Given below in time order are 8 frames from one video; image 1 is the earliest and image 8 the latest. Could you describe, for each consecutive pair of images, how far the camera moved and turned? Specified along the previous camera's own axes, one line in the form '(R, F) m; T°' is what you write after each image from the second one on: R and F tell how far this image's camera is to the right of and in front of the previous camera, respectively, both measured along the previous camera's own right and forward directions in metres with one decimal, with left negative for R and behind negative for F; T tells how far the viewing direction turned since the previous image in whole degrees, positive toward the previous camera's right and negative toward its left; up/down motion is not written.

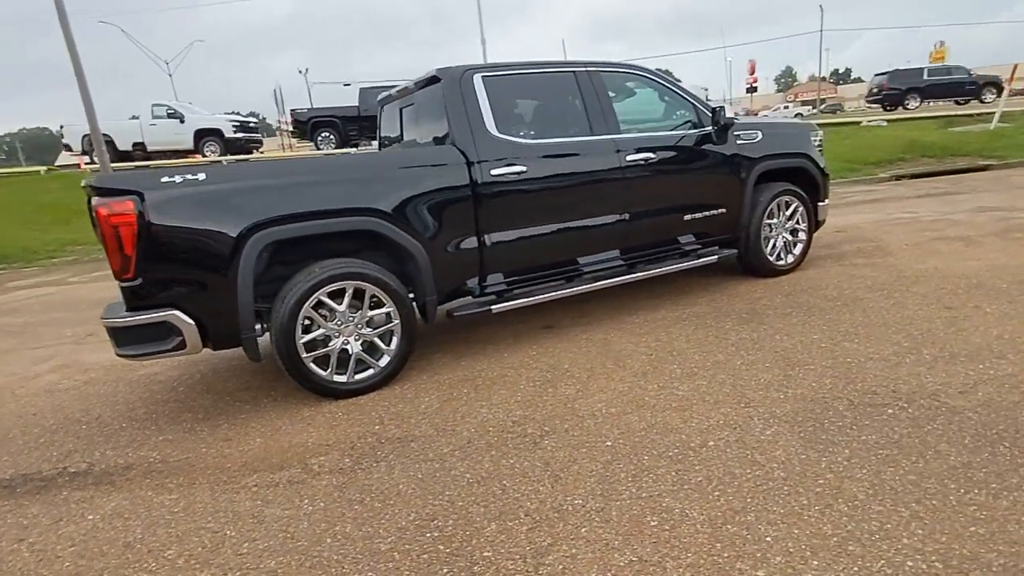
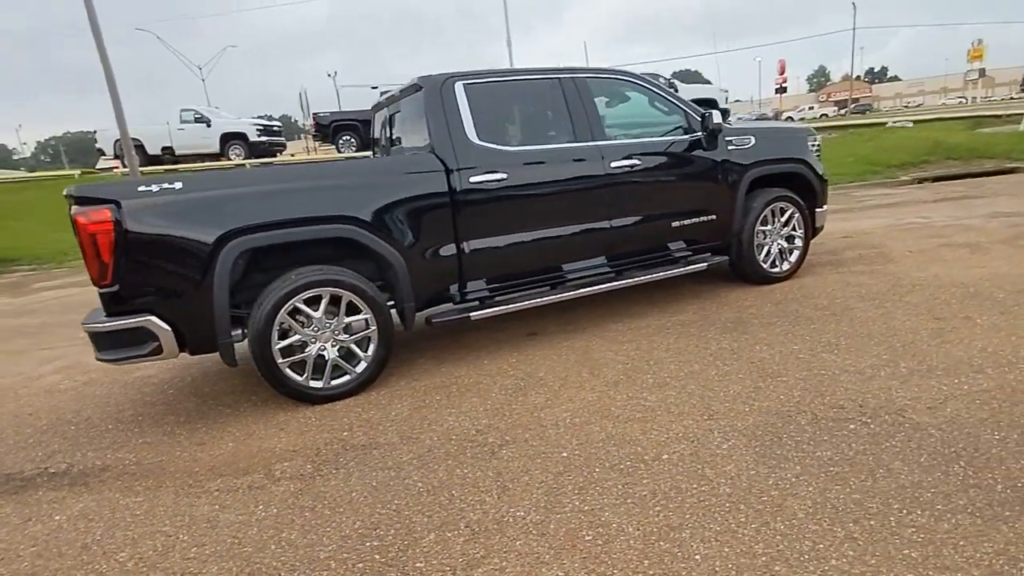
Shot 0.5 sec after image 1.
(+0.4, 0.0) m; -3°
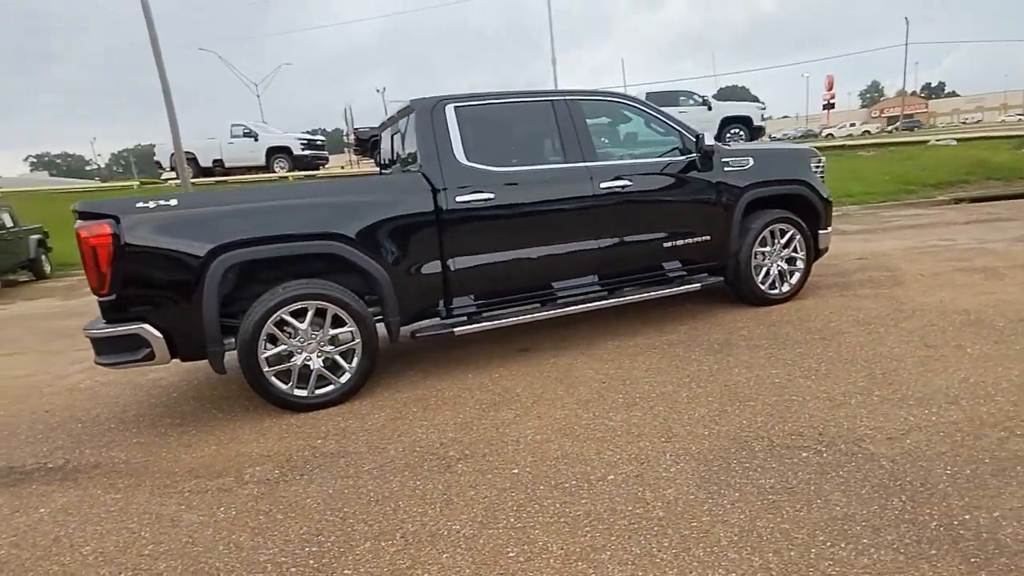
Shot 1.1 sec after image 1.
(+0.5, -0.1) m; -4°
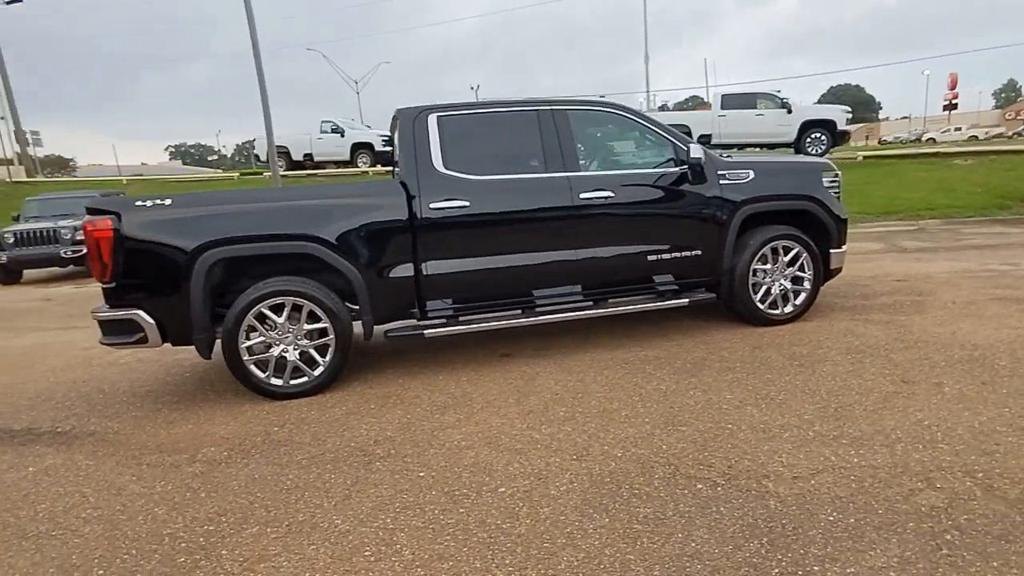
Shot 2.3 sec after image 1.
(+1.0, 0.0) m; -9°
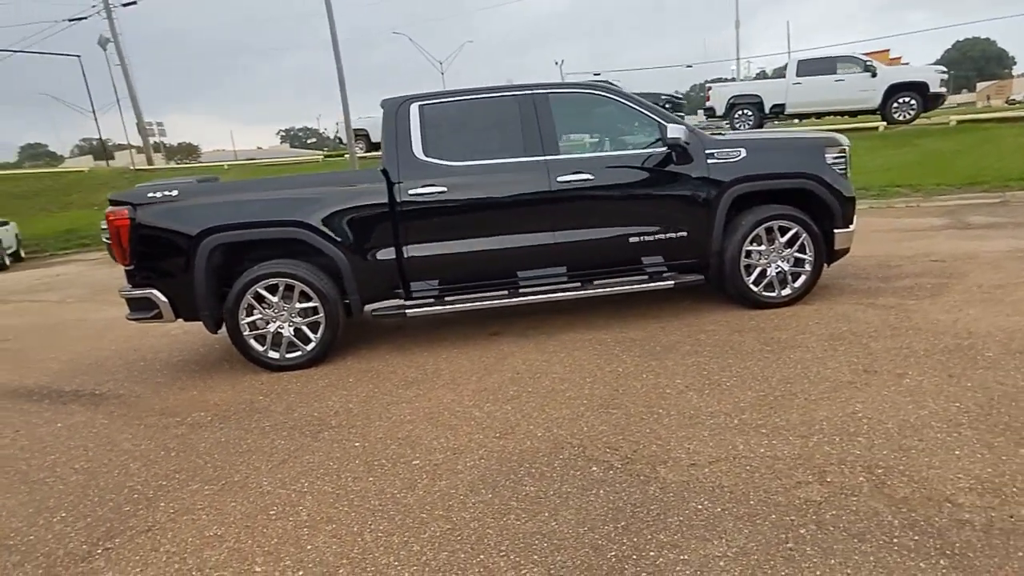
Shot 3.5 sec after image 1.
(+1.0, -0.1) m; -9°
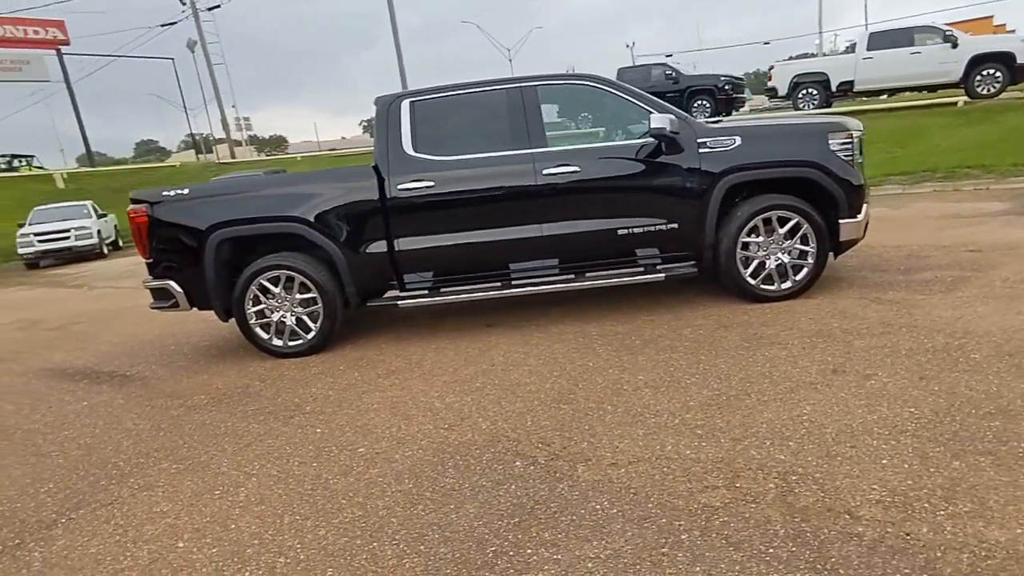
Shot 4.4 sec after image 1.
(+0.8, 0.0) m; -7°
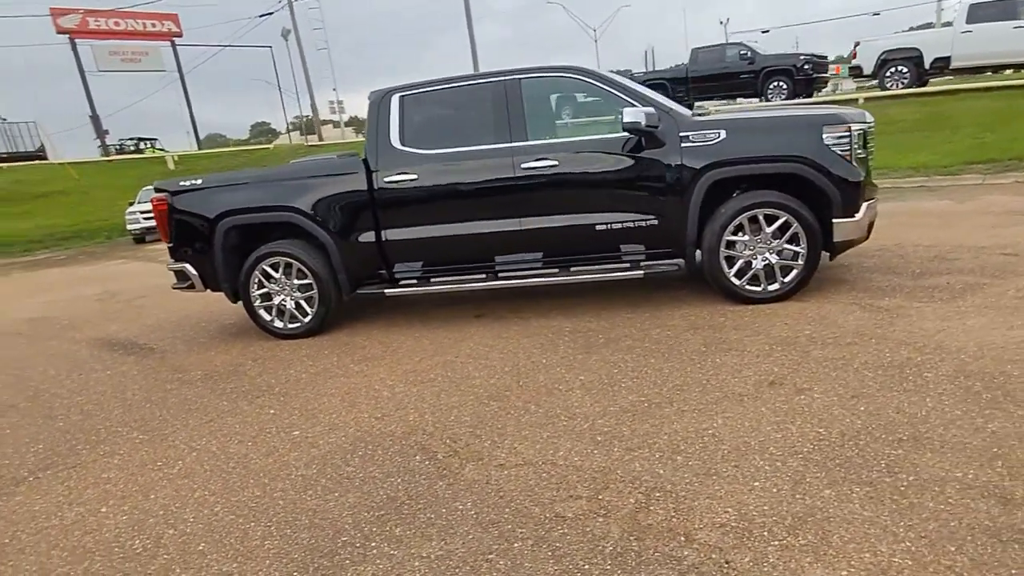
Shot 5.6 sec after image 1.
(+0.9, 0.0) m; -8°
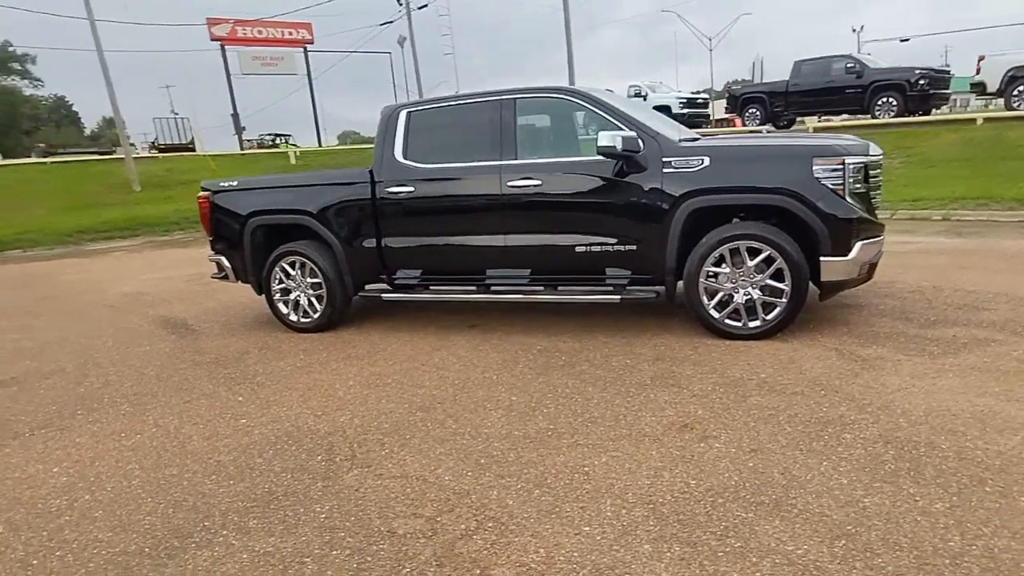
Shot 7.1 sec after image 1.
(+1.0, 0.0) m; -10°
